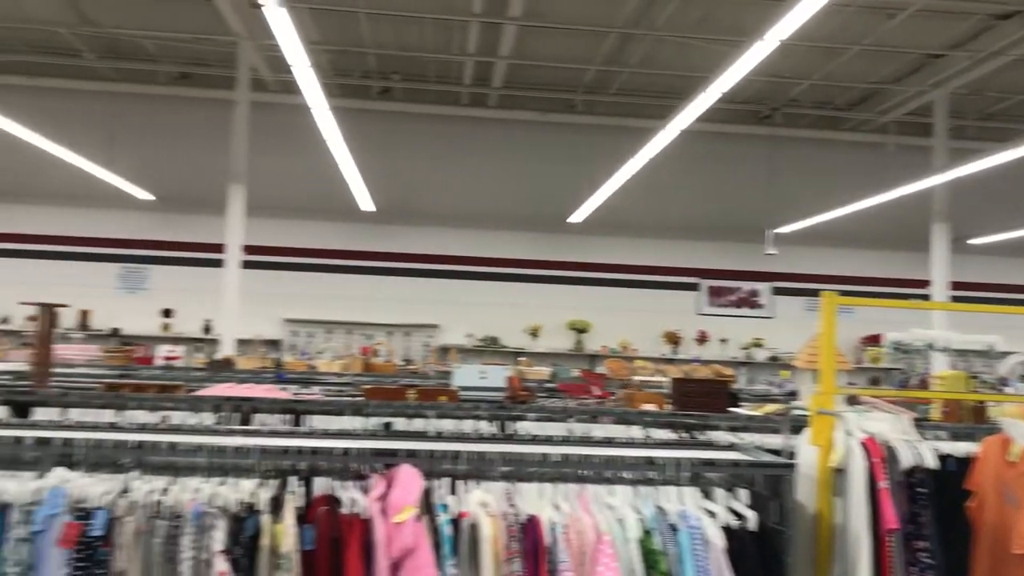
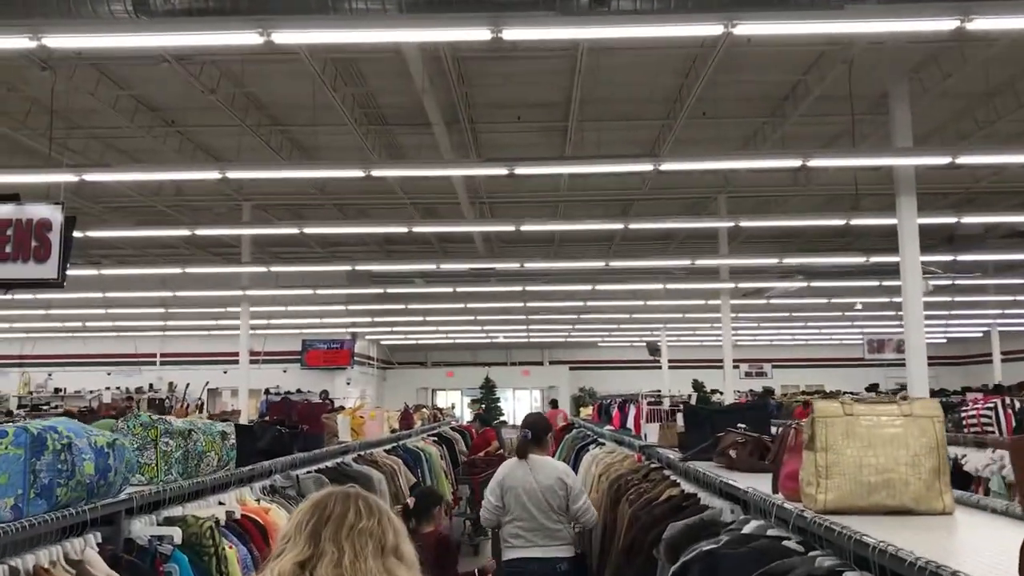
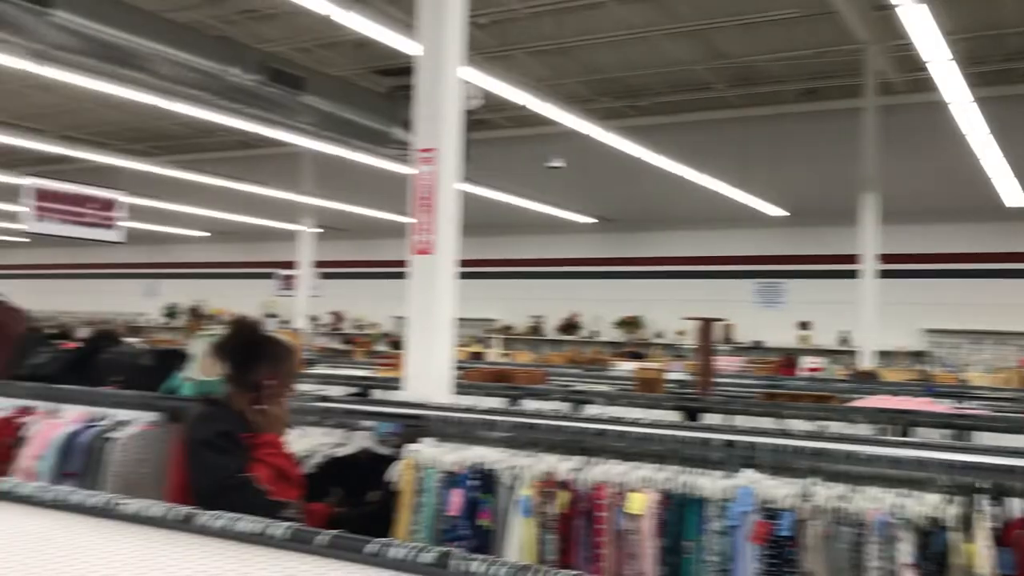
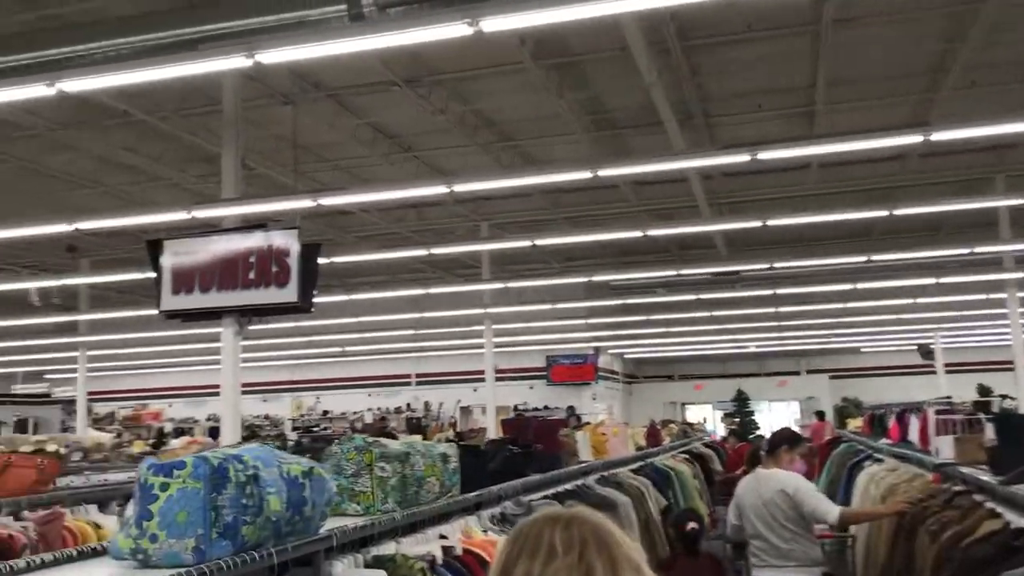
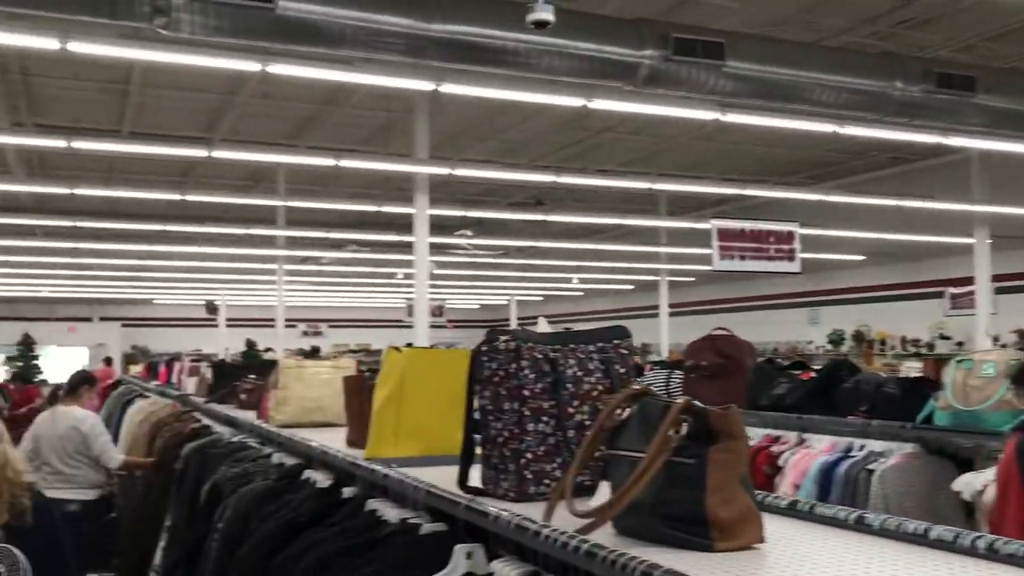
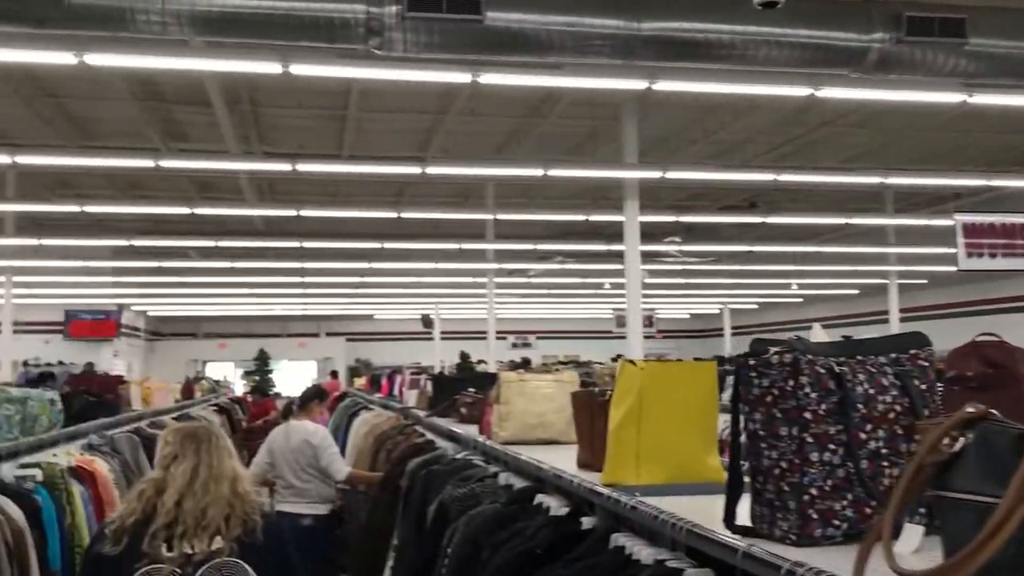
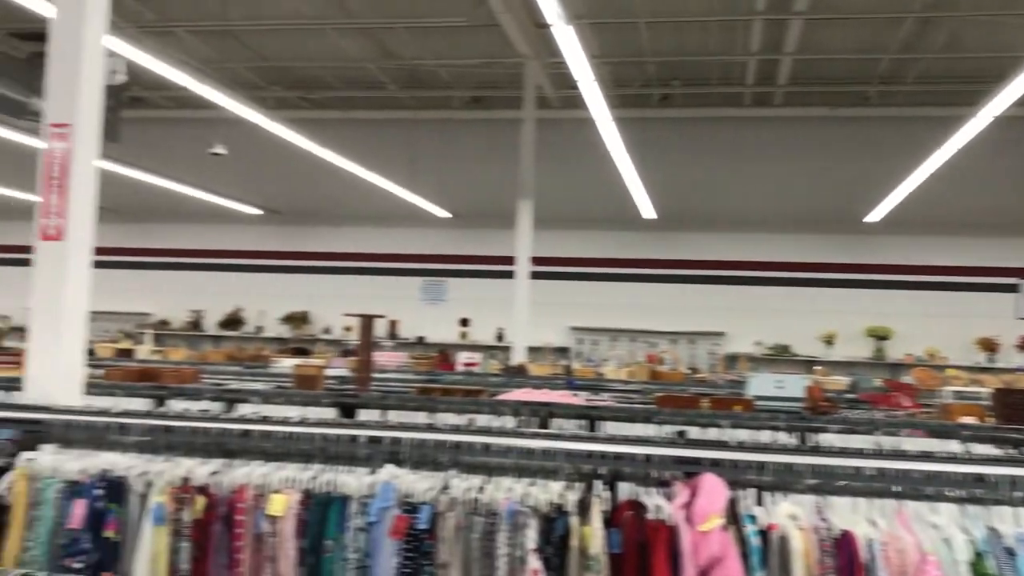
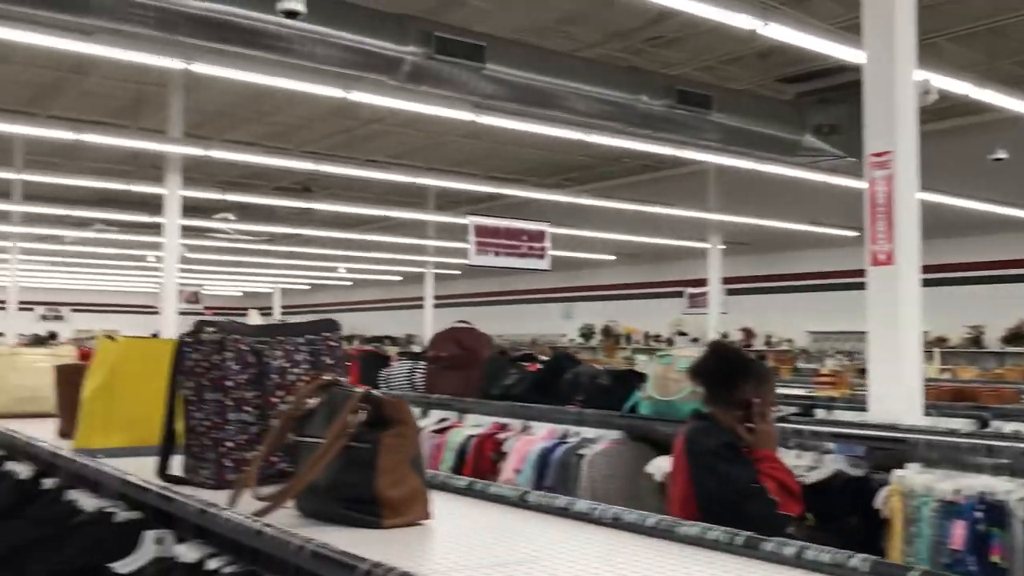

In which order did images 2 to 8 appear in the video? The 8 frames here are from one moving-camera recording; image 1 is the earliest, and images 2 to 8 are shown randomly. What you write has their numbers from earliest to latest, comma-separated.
7, 3, 8, 5, 6, 2, 4
